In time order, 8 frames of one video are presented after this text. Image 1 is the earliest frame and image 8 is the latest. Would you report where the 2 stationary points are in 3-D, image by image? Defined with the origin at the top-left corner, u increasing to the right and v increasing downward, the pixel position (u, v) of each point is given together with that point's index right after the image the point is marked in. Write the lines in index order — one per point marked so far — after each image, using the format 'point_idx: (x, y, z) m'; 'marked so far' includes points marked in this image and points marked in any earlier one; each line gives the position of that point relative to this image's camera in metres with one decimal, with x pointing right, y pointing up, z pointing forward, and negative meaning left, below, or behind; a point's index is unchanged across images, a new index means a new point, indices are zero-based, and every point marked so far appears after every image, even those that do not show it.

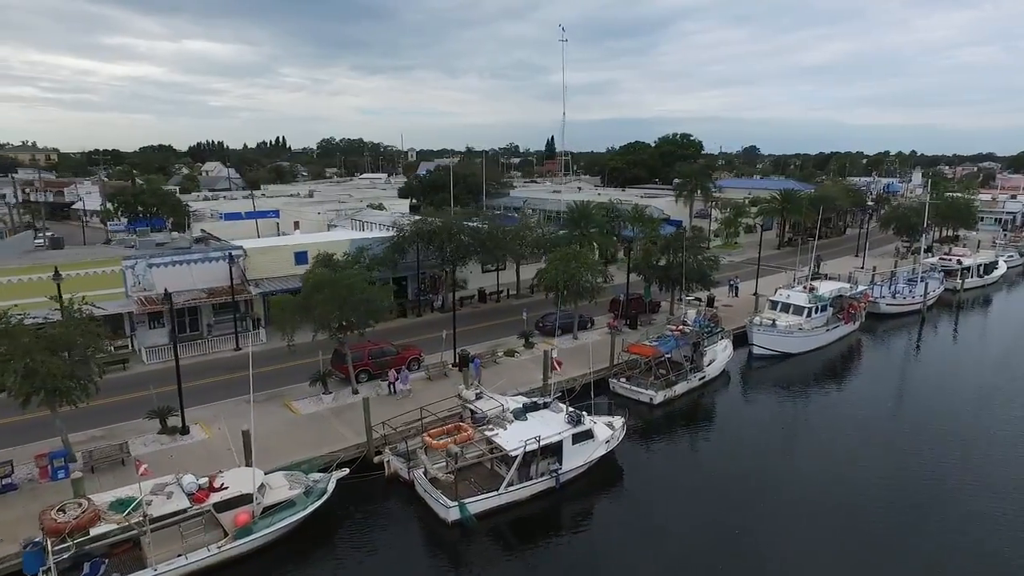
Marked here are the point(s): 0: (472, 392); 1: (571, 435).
0: (-1.3, -3.4, +19.9) m
1: (+1.7, -4.2, +17.8) m
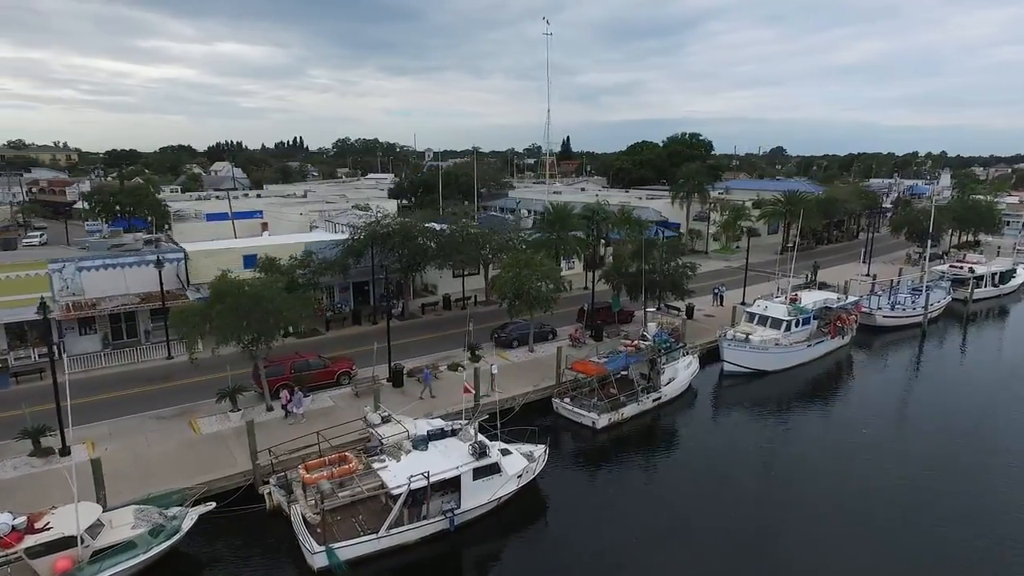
0: (-3.9, -3.7, +17.9) m
1: (-1.0, -4.6, +15.7) m
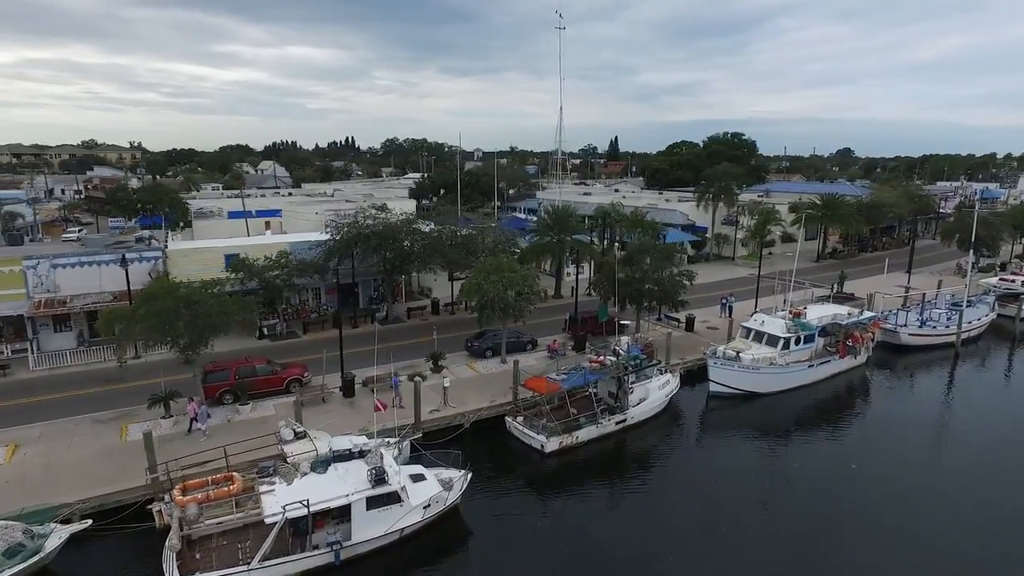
0: (-6.0, -3.9, +16.7) m
1: (-3.4, -4.8, +14.2) m
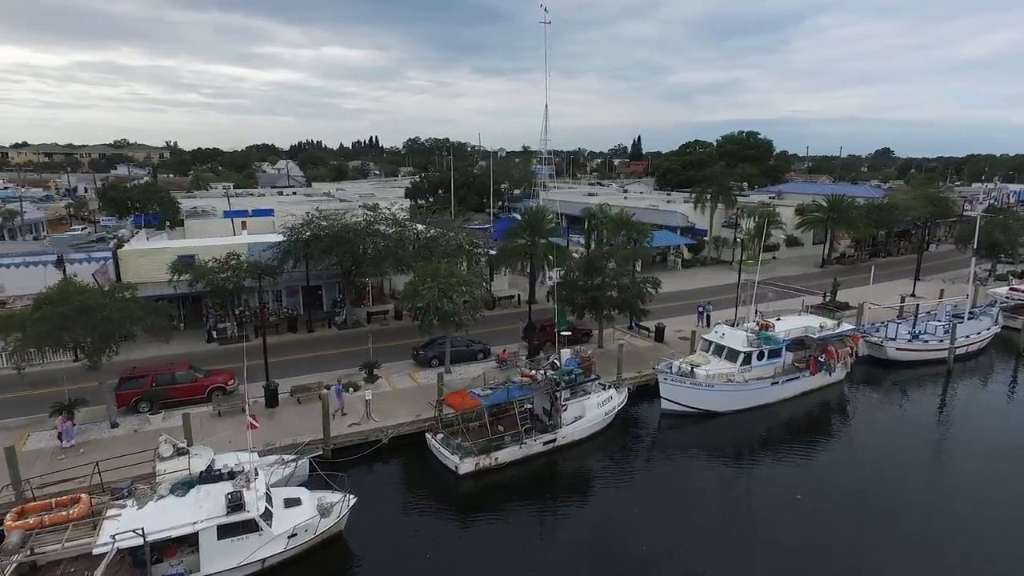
0: (-8.8, -4.1, +15.7) m
1: (-6.2, -5.0, +13.0) m
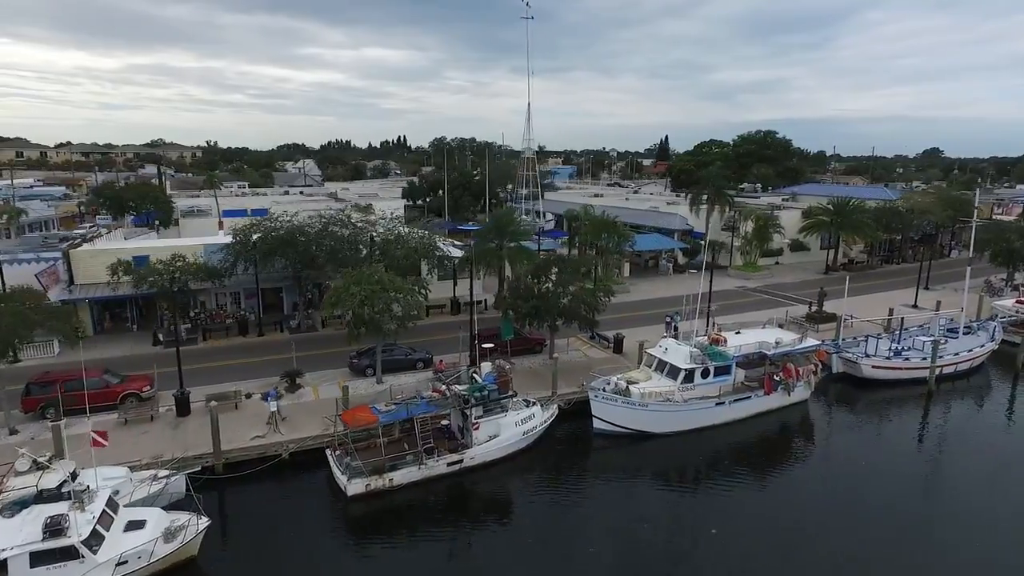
0: (-11.9, -4.2, +15.0) m
1: (-9.5, -5.2, +12.2) m
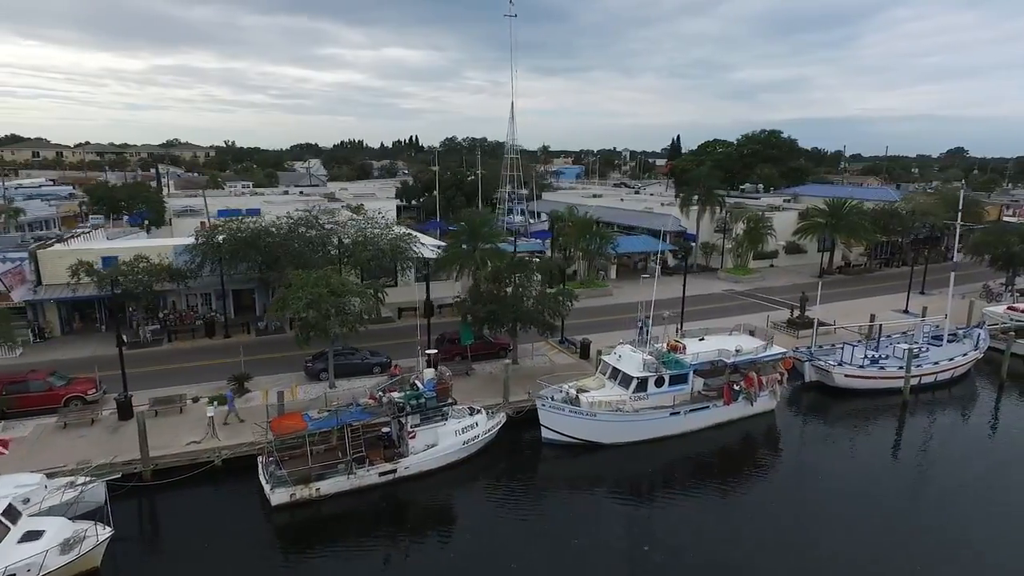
0: (-13.8, -4.3, +14.7) m
1: (-11.6, -5.3, +11.9) m
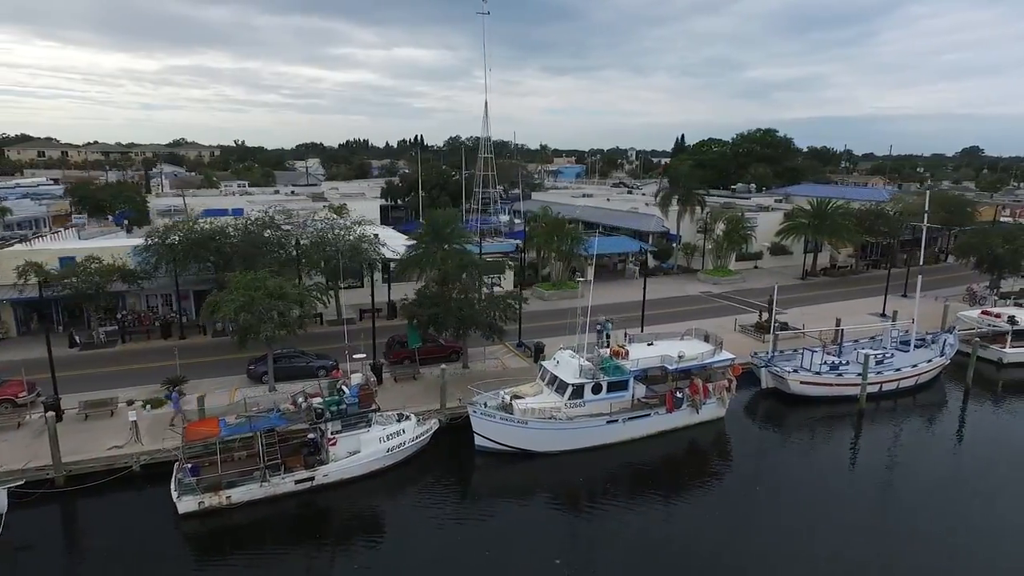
0: (-16.1, -4.4, +14.5) m
1: (-13.9, -5.4, +11.6) m
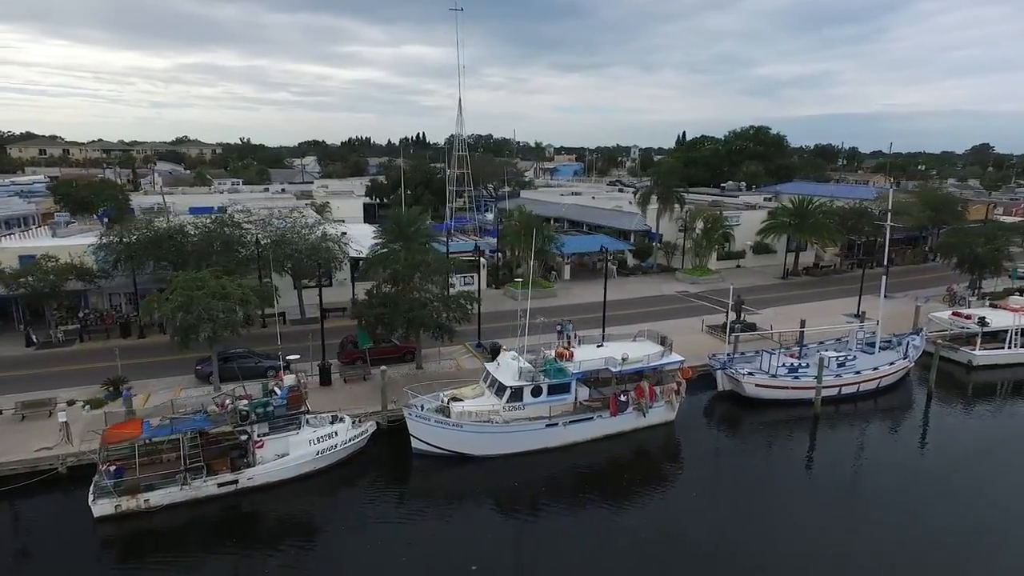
0: (-18.2, -4.4, +14.3) m
1: (-16.0, -5.4, +11.4) m
